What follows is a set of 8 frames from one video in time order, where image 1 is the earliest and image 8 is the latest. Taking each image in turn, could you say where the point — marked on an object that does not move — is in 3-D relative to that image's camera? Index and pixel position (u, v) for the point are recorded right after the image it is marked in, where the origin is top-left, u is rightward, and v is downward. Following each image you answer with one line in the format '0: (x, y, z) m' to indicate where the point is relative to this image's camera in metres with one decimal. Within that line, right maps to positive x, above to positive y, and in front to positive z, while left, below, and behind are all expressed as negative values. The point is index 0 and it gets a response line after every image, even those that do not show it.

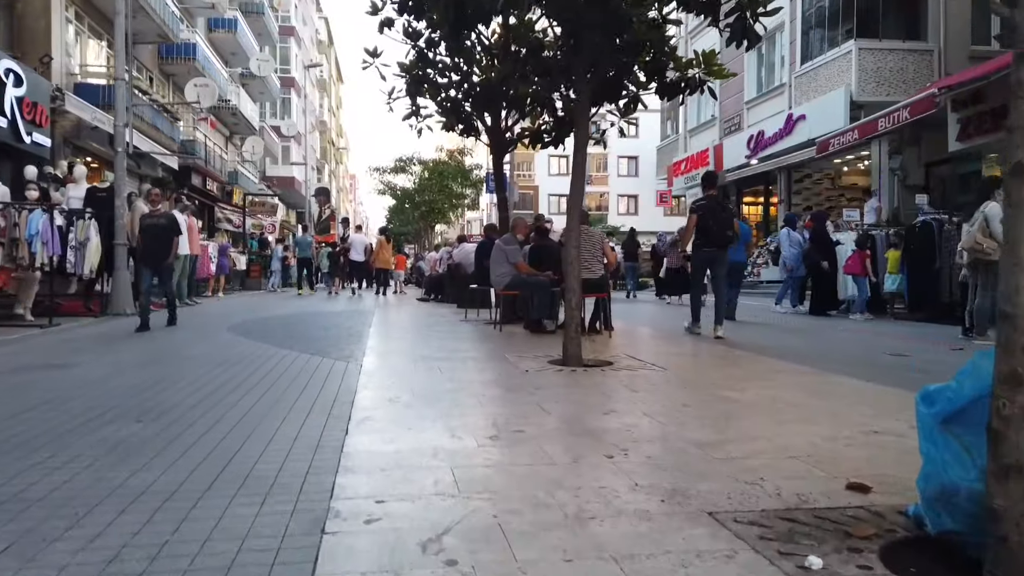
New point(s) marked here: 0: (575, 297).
0: (+0.6, -0.1, +7.6) m
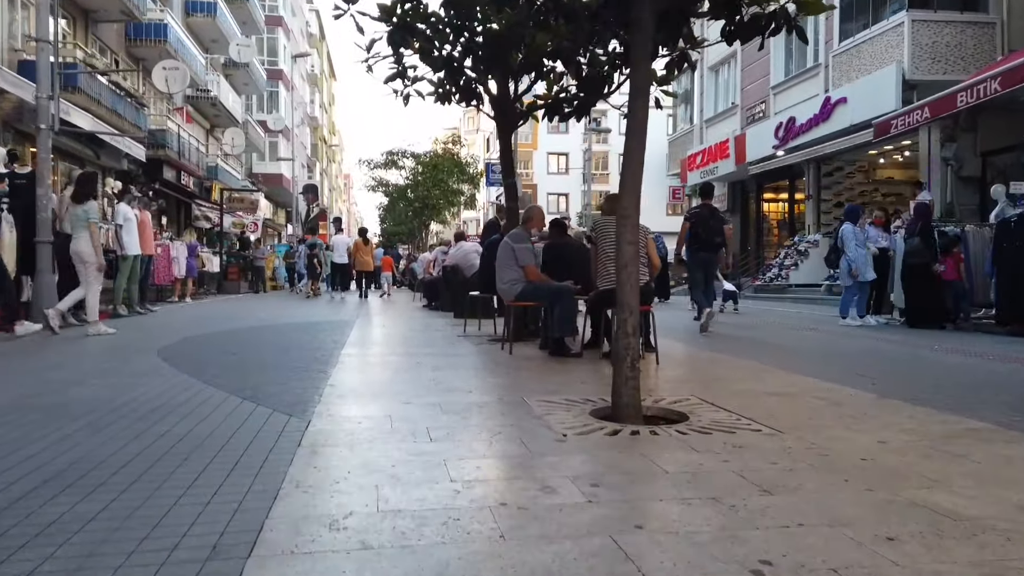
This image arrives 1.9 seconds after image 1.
0: (+0.8, -0.2, +5.1) m
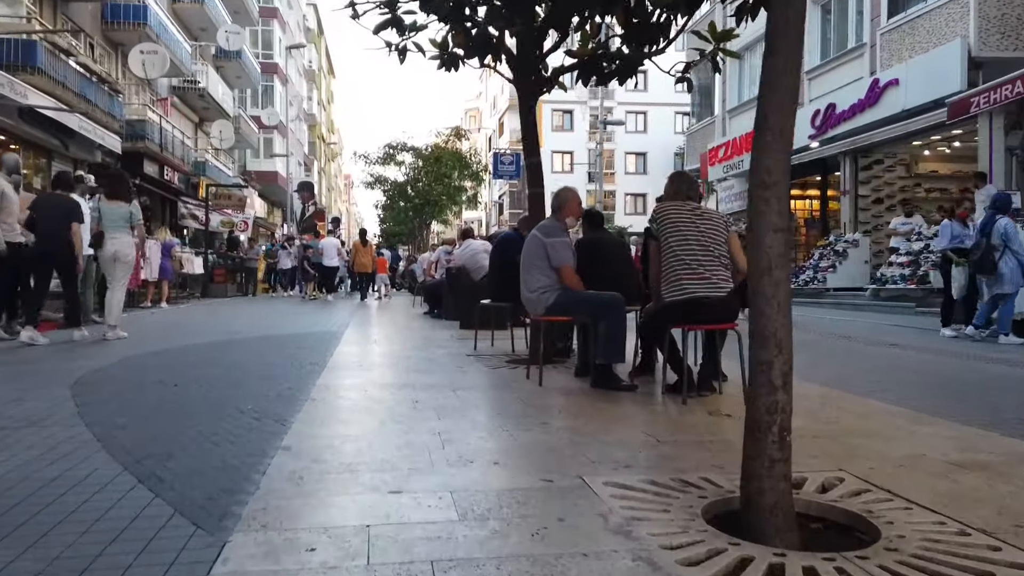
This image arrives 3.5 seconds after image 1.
0: (+1.0, -0.2, +3.0) m
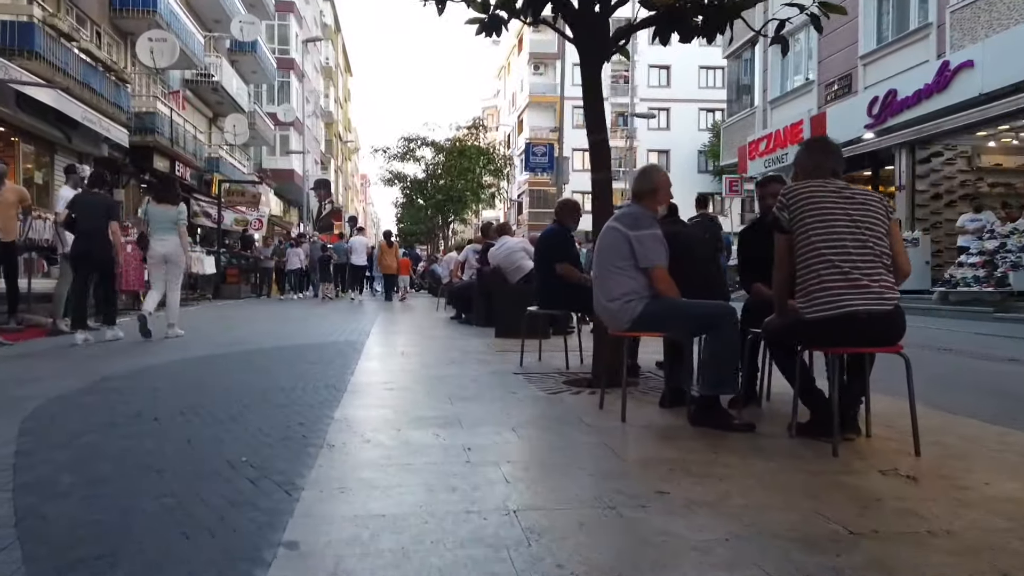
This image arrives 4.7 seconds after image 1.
0: (+1.5, -0.3, +1.5) m
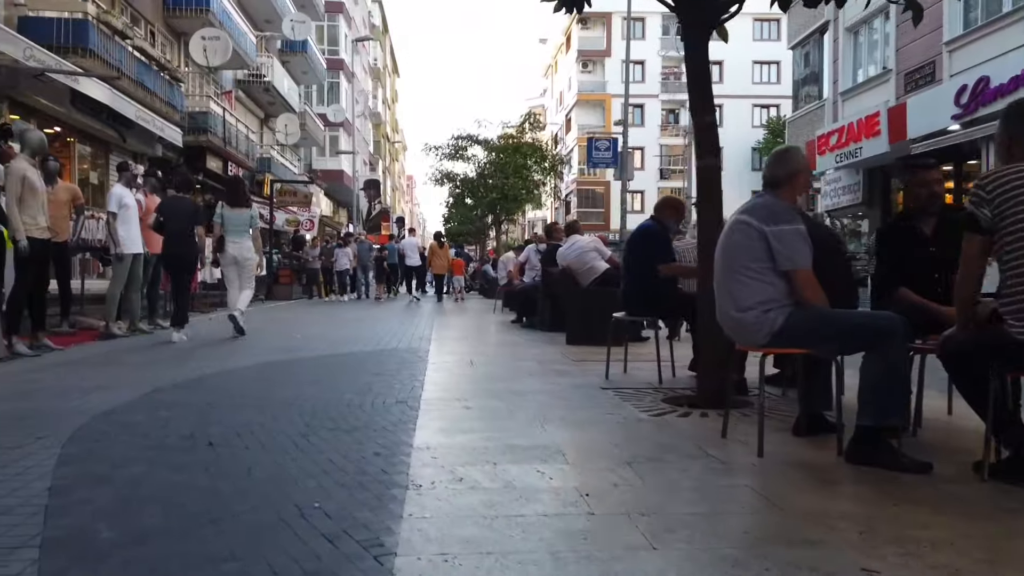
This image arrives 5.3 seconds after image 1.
0: (+1.9, -0.3, +0.6) m
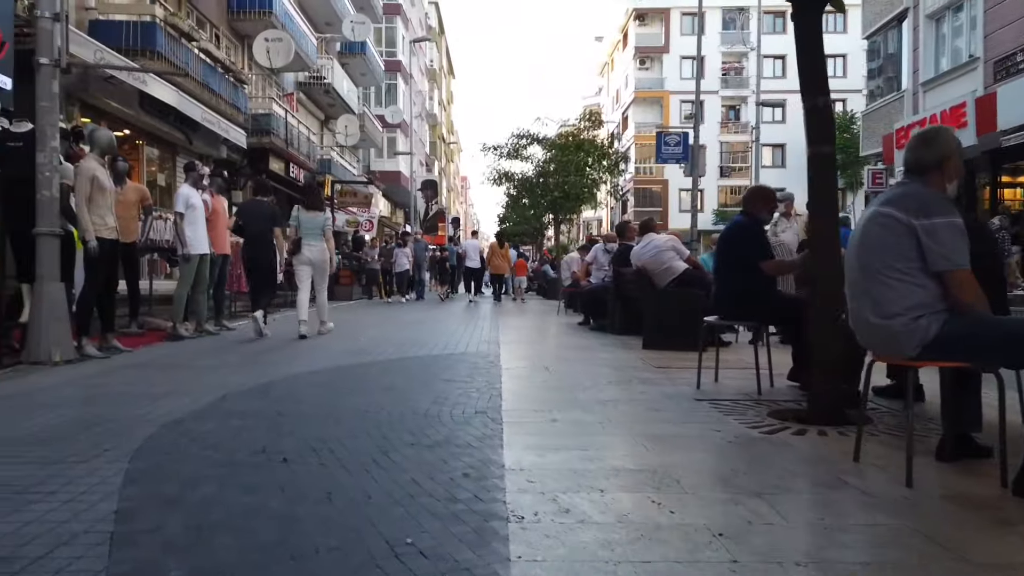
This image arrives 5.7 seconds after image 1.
0: (+2.1, -0.4, 0.0) m
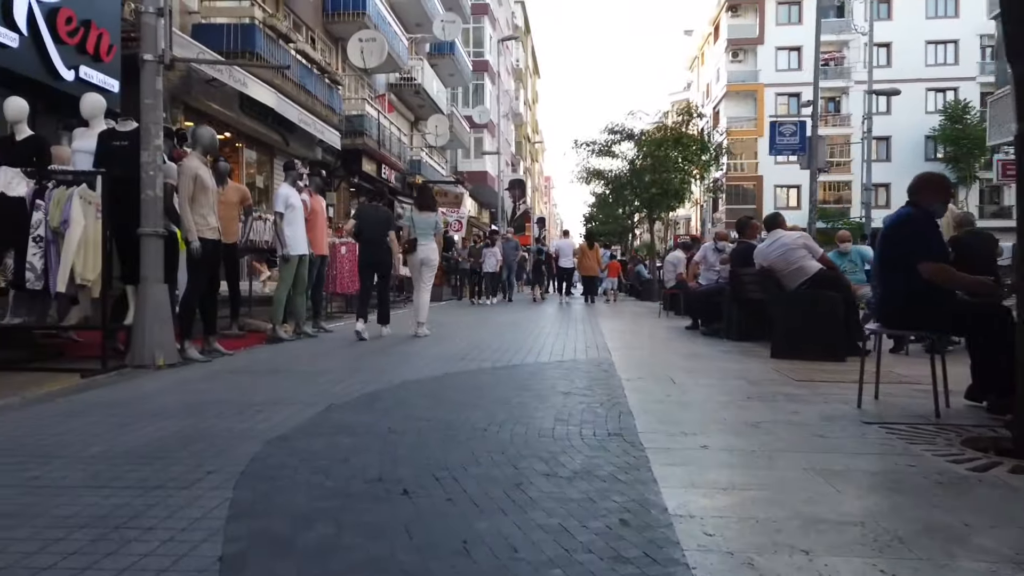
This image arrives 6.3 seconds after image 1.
0: (+2.4, -0.4, -0.9) m
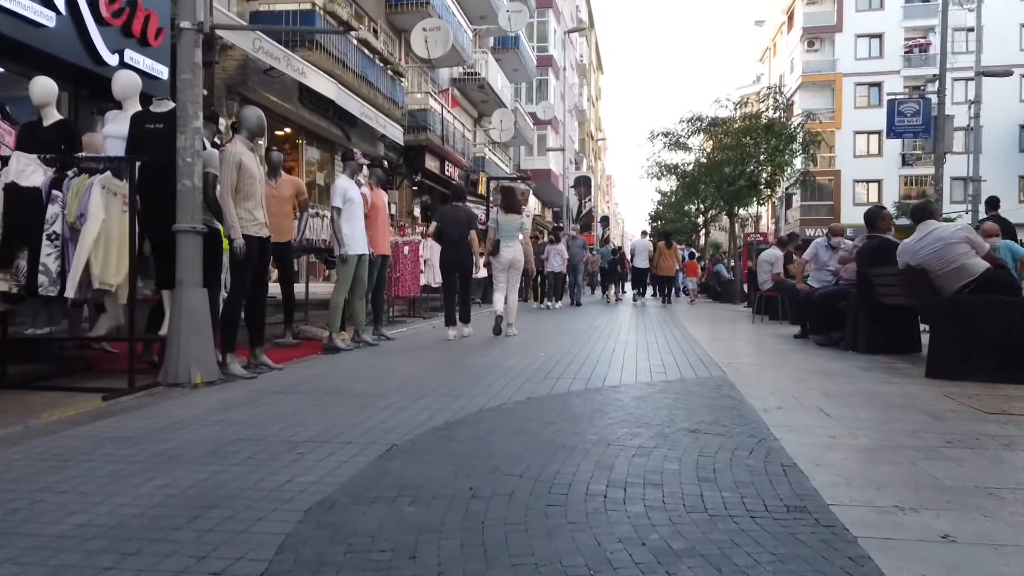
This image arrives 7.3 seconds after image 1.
0: (+2.5, -0.4, -2.4) m
